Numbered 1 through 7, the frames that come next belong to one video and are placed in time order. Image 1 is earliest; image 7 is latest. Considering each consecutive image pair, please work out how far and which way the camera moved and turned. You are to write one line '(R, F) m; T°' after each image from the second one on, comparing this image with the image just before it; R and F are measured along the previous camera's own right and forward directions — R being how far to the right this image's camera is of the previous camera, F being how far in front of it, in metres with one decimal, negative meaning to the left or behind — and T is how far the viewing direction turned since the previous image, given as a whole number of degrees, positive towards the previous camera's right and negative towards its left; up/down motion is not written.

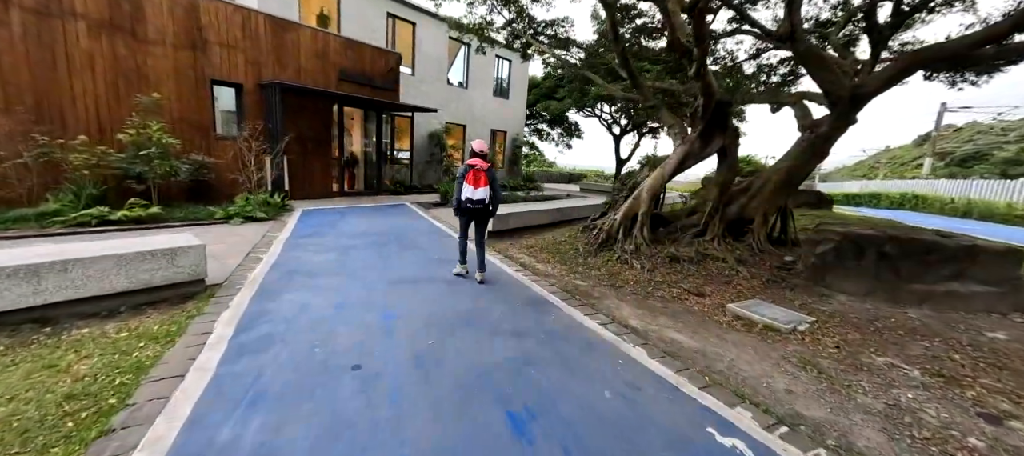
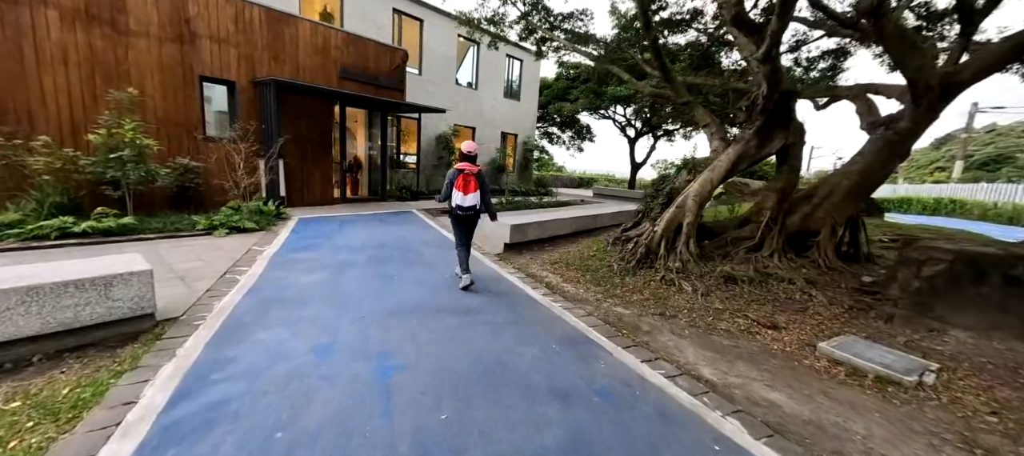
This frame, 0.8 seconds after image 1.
(-0.2, +0.8) m; -1°
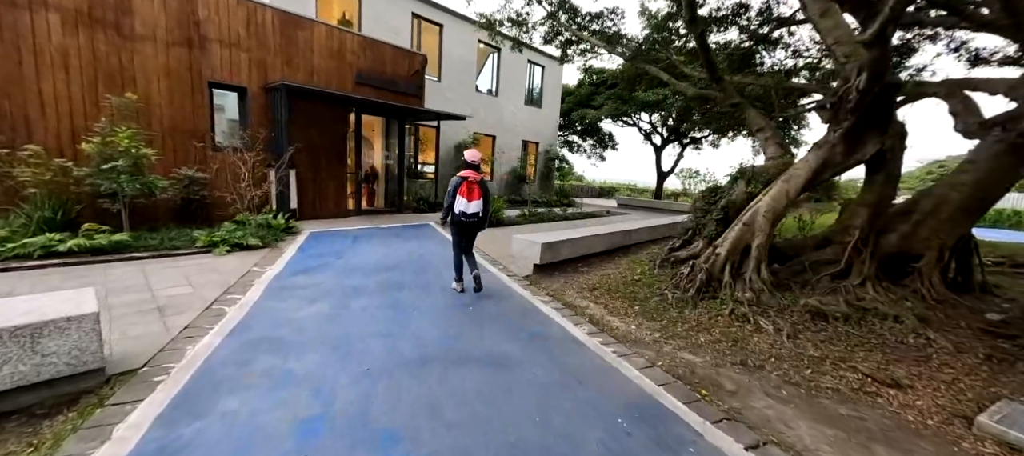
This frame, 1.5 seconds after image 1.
(-0.2, +0.7) m; -3°
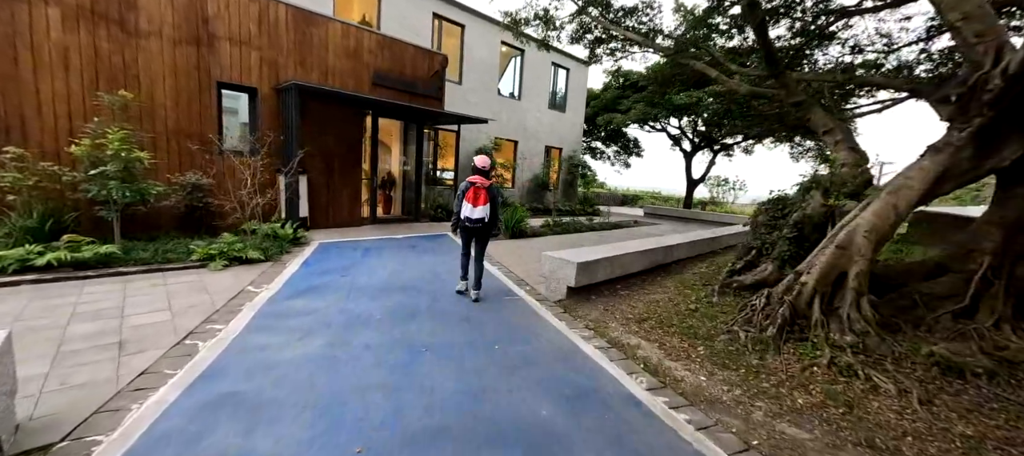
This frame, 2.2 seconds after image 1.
(-0.2, +0.6) m; -3°
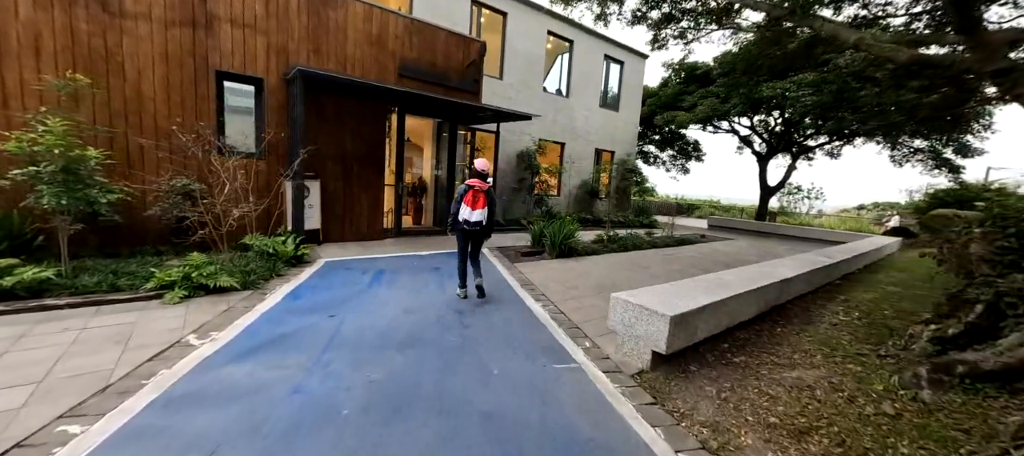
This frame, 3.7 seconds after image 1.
(-0.1, +1.3) m; -7°
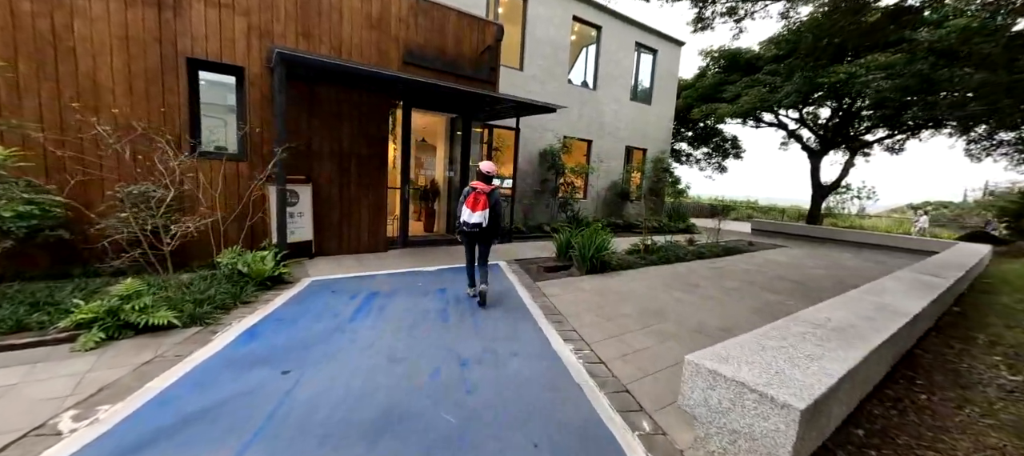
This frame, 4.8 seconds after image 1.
(0.0, +0.9) m; -4°
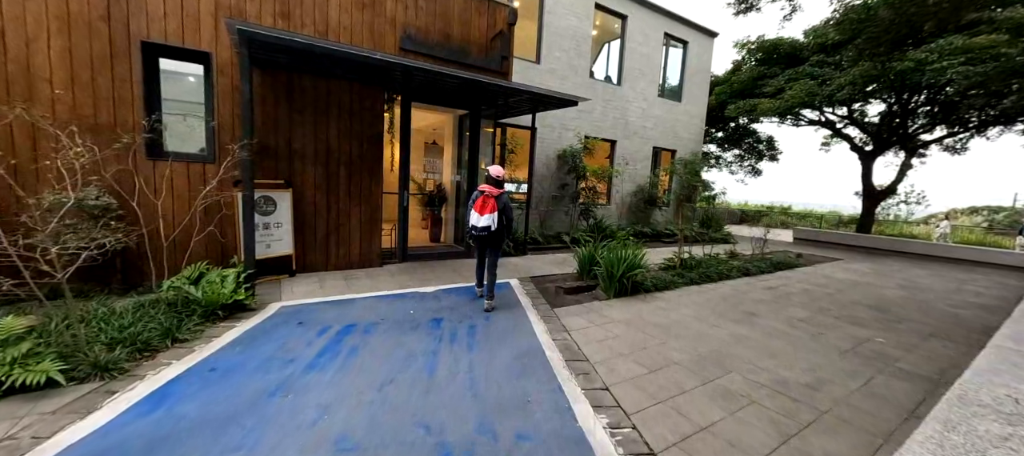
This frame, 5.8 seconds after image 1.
(+0.1, +0.8) m; -3°
